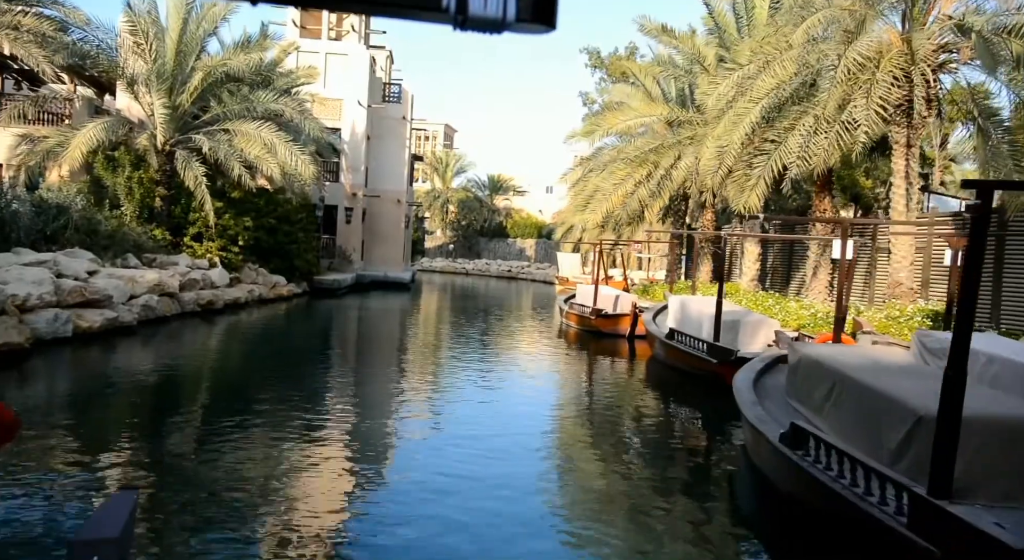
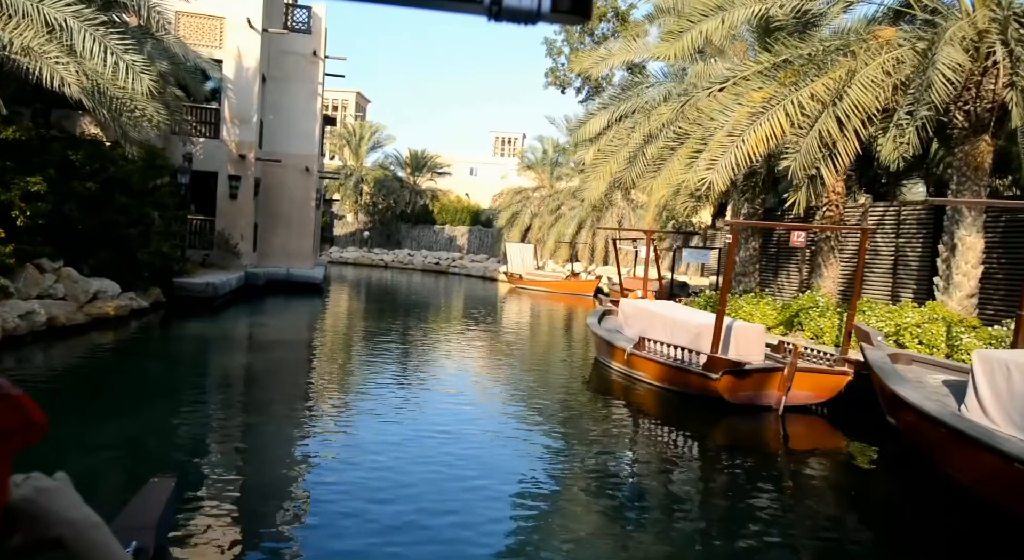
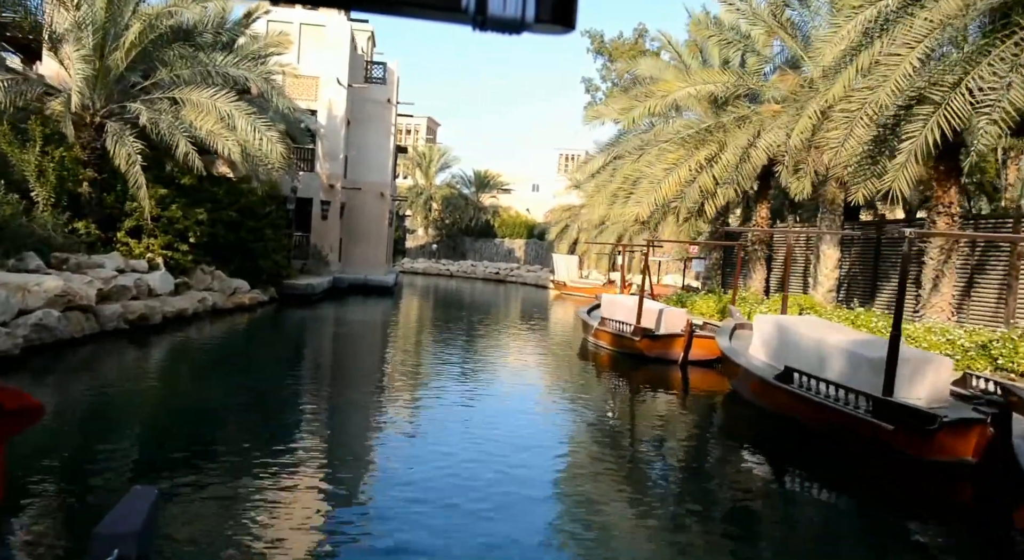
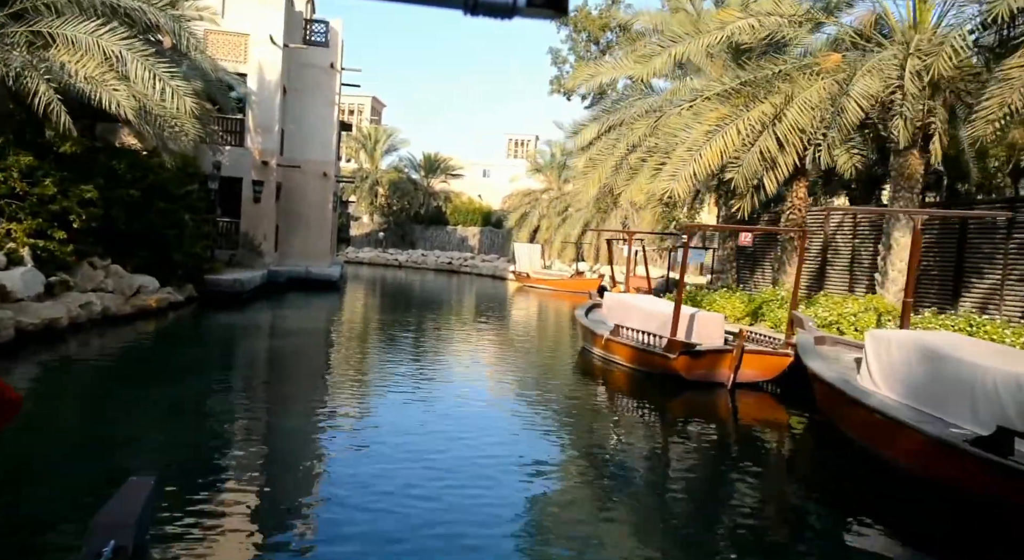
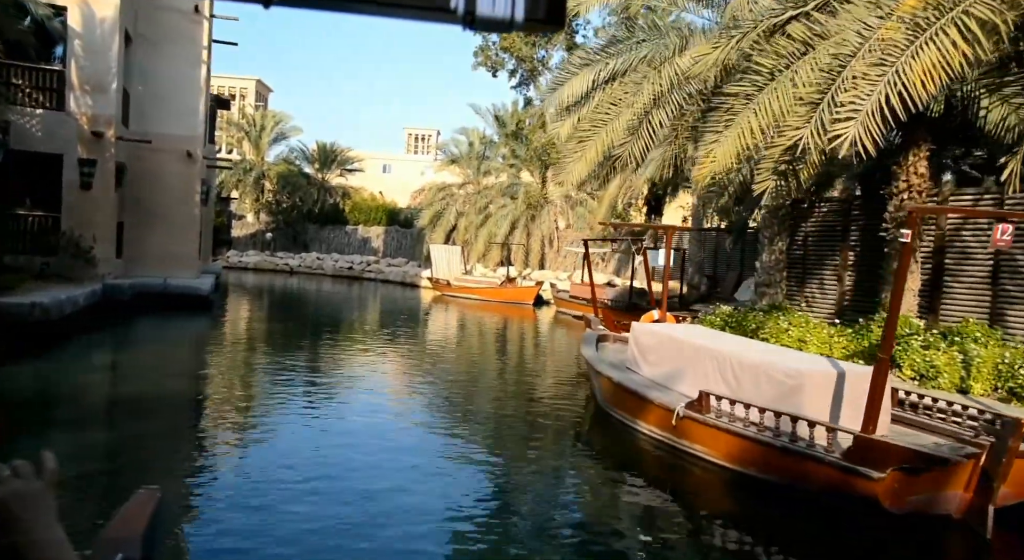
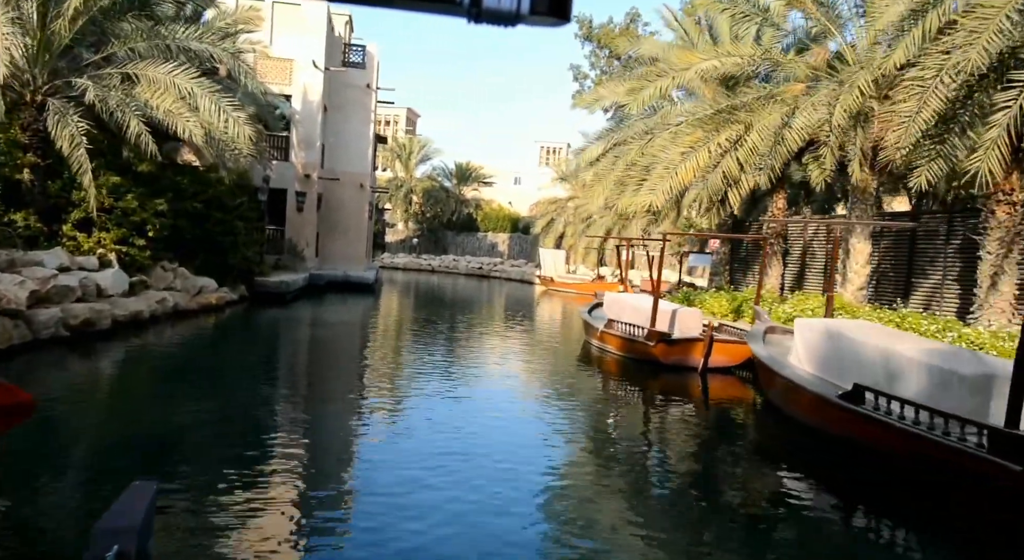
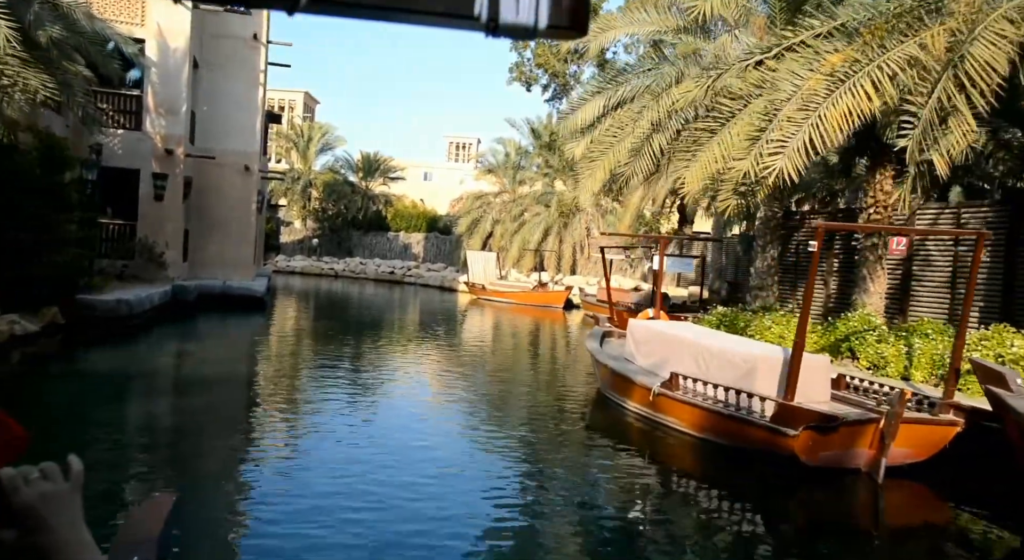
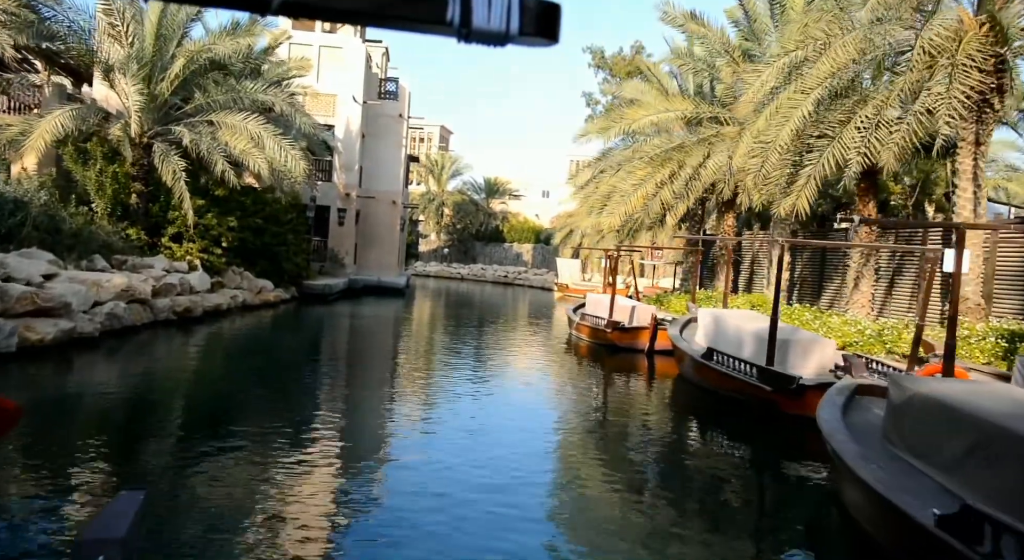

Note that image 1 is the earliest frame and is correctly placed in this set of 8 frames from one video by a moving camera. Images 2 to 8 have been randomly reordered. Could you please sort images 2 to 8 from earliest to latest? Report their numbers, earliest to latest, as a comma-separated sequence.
8, 3, 6, 4, 2, 7, 5
